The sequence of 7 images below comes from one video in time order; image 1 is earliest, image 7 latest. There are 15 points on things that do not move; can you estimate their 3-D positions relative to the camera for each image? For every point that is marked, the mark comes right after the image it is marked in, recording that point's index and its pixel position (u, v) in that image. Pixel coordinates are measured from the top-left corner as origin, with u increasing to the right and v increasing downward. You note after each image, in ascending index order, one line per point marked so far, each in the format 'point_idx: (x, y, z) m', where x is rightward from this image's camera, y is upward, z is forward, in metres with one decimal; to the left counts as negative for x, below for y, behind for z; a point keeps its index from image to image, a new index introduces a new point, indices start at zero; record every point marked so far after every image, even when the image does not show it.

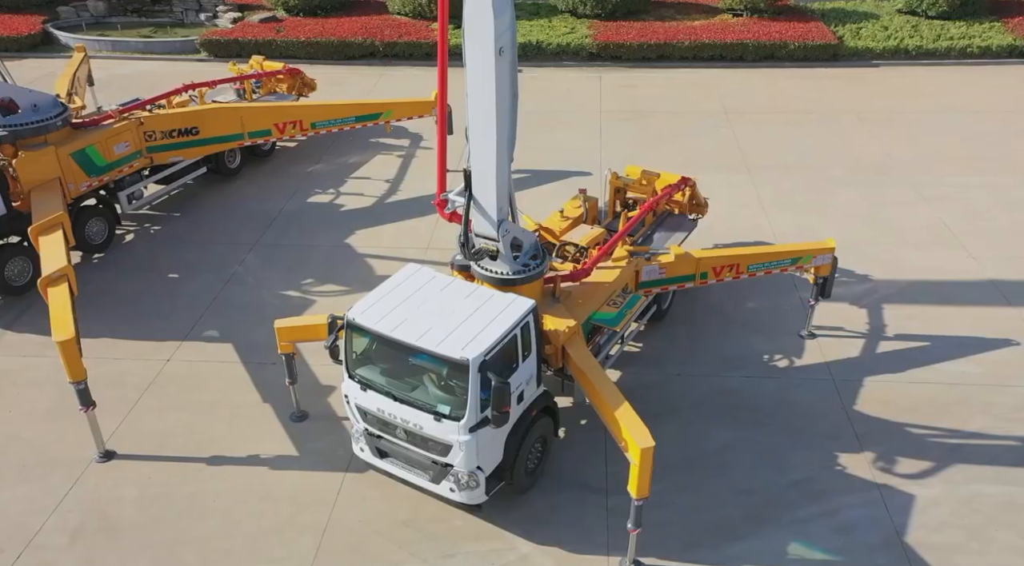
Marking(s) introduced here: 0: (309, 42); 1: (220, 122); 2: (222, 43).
0: (-4.6, +5.5, +17.3) m
1: (-3.9, +2.2, +10.2) m
2: (-6.6, +5.5, +17.3) m
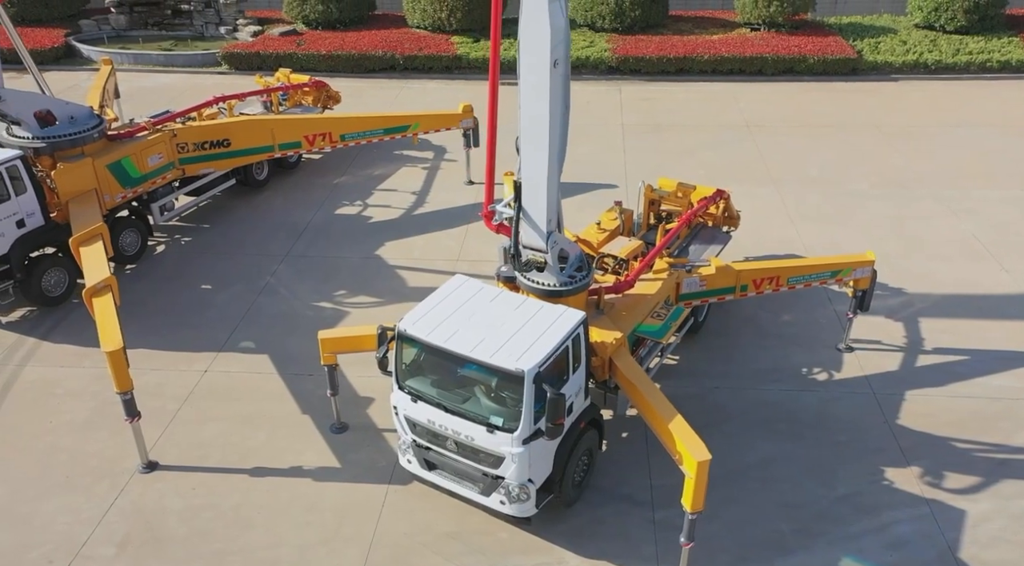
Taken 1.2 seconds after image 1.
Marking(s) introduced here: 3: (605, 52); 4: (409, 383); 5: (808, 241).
0: (-4.2, +5.3, +17.4) m
1: (-3.5, +2.0, +10.2) m
2: (-6.2, +5.3, +17.5) m
3: (+2.1, +5.3, +17.3) m
4: (-0.7, -0.7, +5.4) m
5: (+4.0, +0.6, +10.2) m
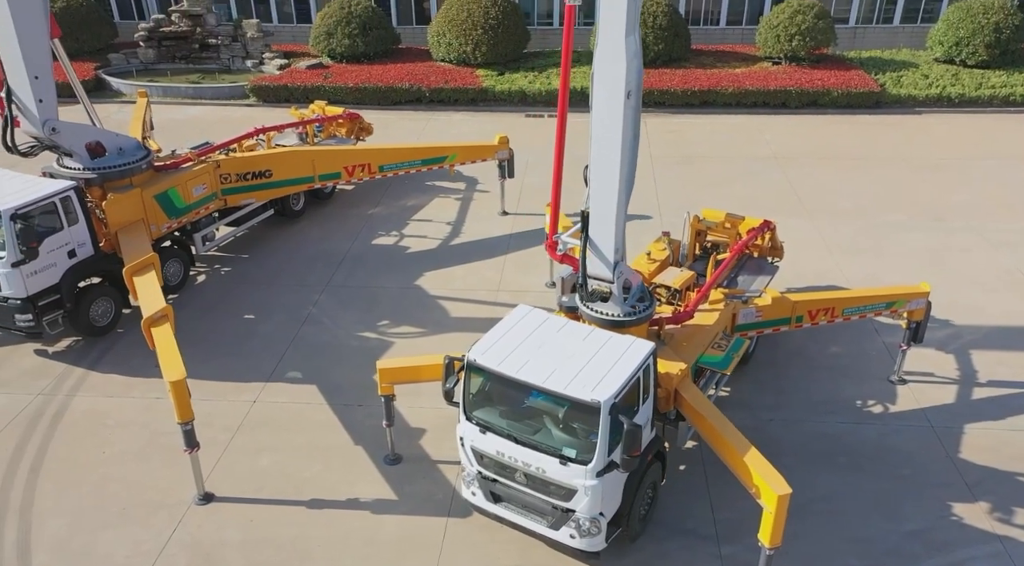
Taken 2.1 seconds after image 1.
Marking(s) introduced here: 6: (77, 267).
0: (-3.6, +4.6, +17.6) m
1: (-3.0, +1.6, +10.3) m
2: (-5.6, +4.6, +17.7) m
3: (+2.7, +4.6, +17.5) m
4: (-0.3, -0.9, +5.4) m
5: (+4.5, +0.1, +10.2) m
6: (-4.6, +0.2, +8.0) m
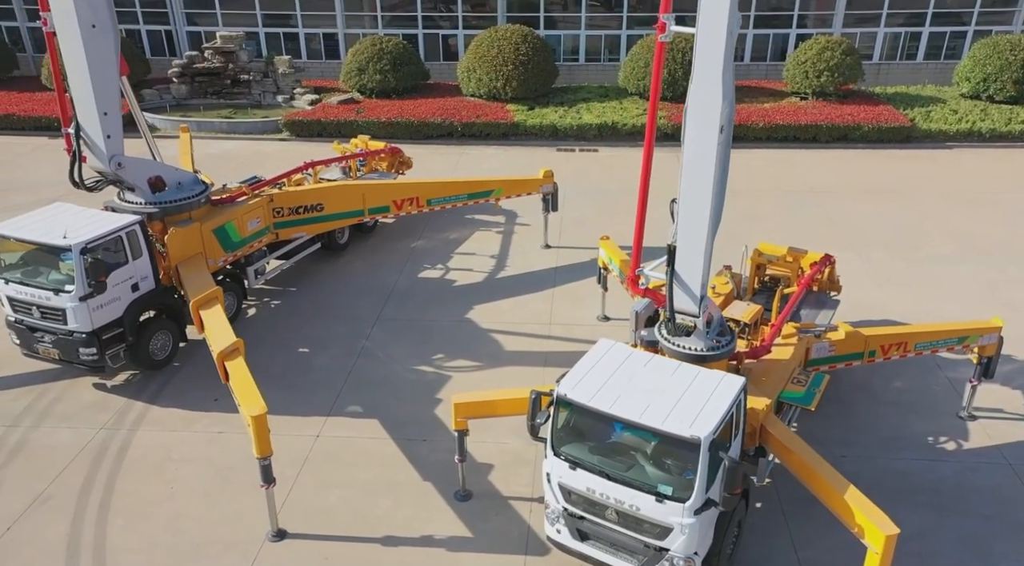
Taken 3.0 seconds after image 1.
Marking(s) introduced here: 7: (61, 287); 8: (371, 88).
0: (-2.9, +3.8, +17.8) m
1: (-2.3, +1.2, +10.4) m
2: (-4.9, +3.8, +17.9) m
3: (+3.4, +3.8, +17.6) m
4: (+0.4, -1.2, +5.3) m
5: (+5.2, -0.3, +10.2) m
6: (-4.0, -0.2, +8.0) m
7: (-4.4, 0.0, +7.4) m
8: (-3.6, +5.0, +19.5) m
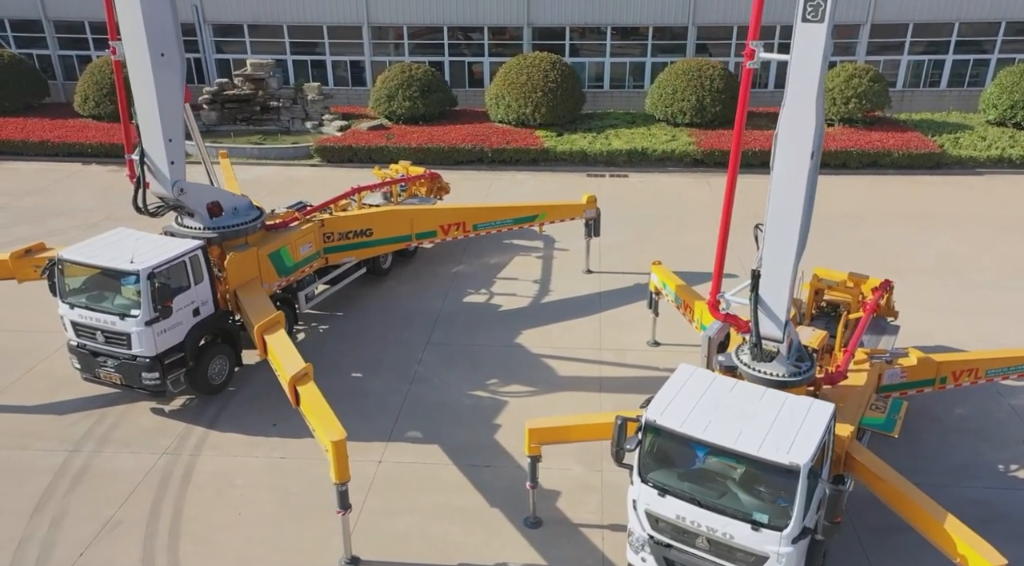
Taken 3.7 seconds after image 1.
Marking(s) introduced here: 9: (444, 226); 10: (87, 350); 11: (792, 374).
0: (-2.2, +3.2, +17.9) m
1: (-1.7, +0.8, +10.4) m
2: (-4.2, +3.2, +18.1) m
3: (+4.2, +3.2, +17.7) m
4: (+1.0, -1.3, +5.3) m
5: (+5.8, -0.7, +10.1) m
6: (-3.3, -0.4, +8.1) m
7: (-3.8, -0.3, +7.4) m
8: (-2.9, +4.4, +19.6) m
9: (-1.0, +0.8, +10.8) m
10: (-4.4, -0.7, +7.8) m
11: (+2.1, -0.7, +5.7) m
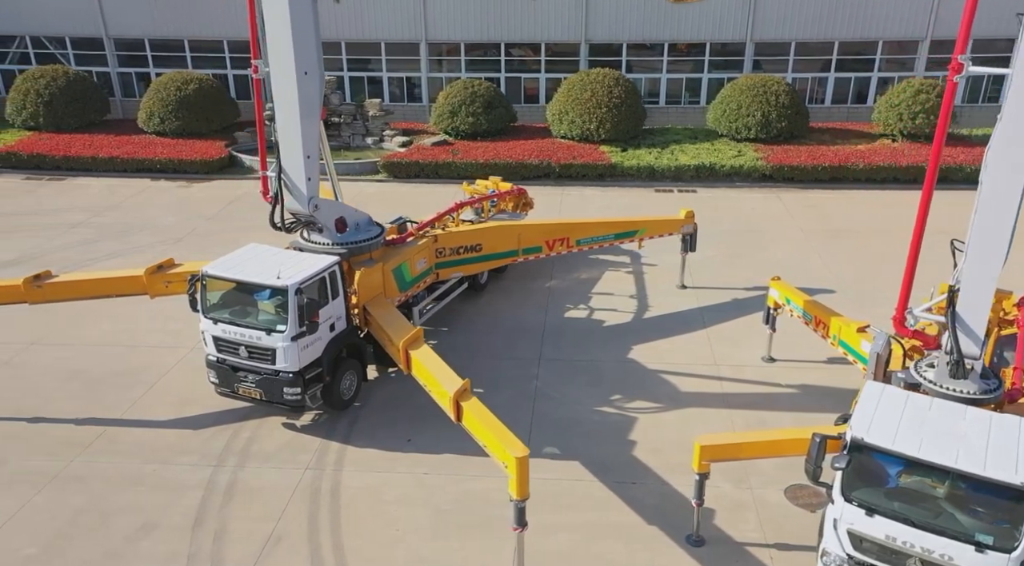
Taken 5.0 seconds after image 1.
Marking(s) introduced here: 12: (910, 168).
0: (-0.6, +2.8, +18.0) m
1: (-0.2, +0.6, +10.4) m
2: (-2.6, +2.9, +18.2) m
3: (+5.7, +2.9, +17.7) m
4: (+2.4, -1.5, +5.2) m
5: (+7.3, -0.9, +10.0) m
6: (-1.9, -0.6, +8.1) m
7: (-2.4, -0.4, +7.4) m
8: (-1.3, +4.0, +19.7) m
9: (+0.5, +0.6, +10.8) m
10: (-3.0, -0.8, +7.8) m
11: (+3.5, -0.8, +5.6) m
12: (+8.9, +2.6, +16.9) m
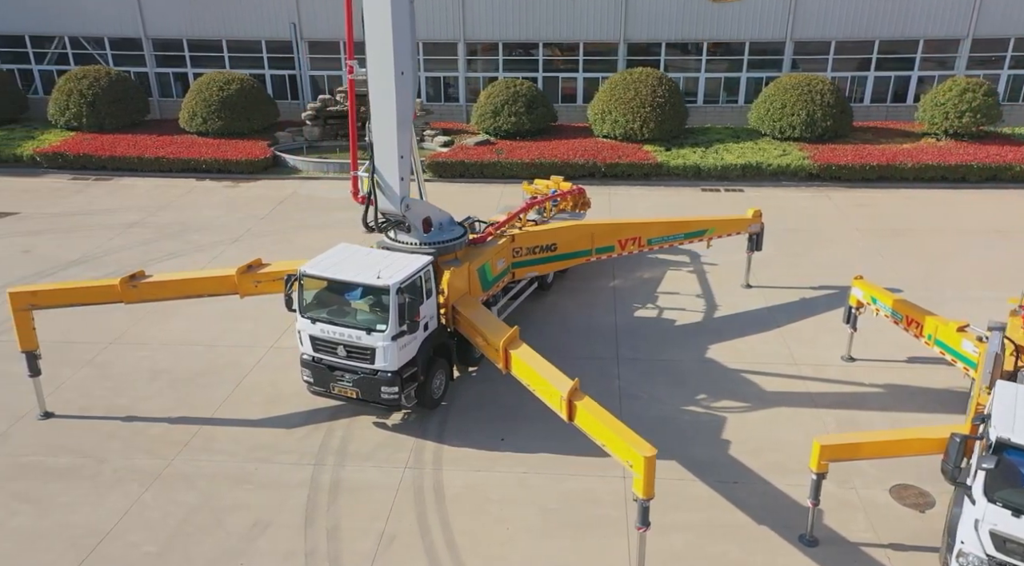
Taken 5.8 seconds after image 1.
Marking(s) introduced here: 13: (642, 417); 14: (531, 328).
0: (+0.5, +2.9, +18.0) m
1: (+0.8, +0.6, +10.4) m
2: (-1.5, +2.9, +18.2) m
3: (+6.8, +2.9, +17.6) m
4: (+3.3, -1.4, +5.2) m
5: (+8.3, -0.9, +9.9) m
6: (-0.9, -0.6, +8.1) m
7: (-1.4, -0.4, +7.5) m
8: (-0.2, +4.0, +19.7) m
9: (+1.5, +0.6, +10.8) m
10: (-2.0, -0.8, +7.8) m
11: (+4.5, -0.8, +5.6) m
12: (+10.0, +2.6, +16.8) m
13: (+1.5, -1.5, +8.5) m
14: (+0.3, -0.6, +10.6) m
